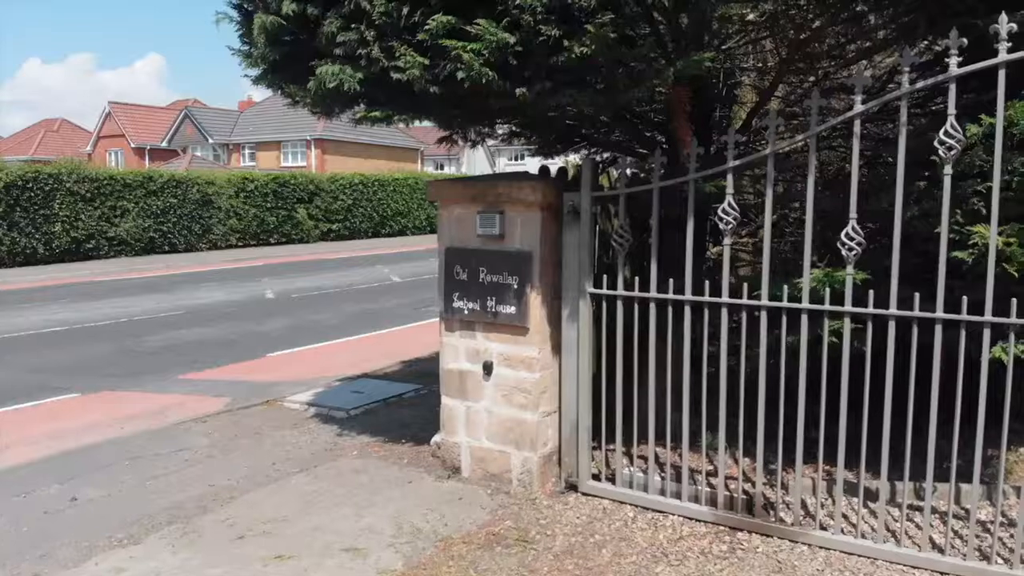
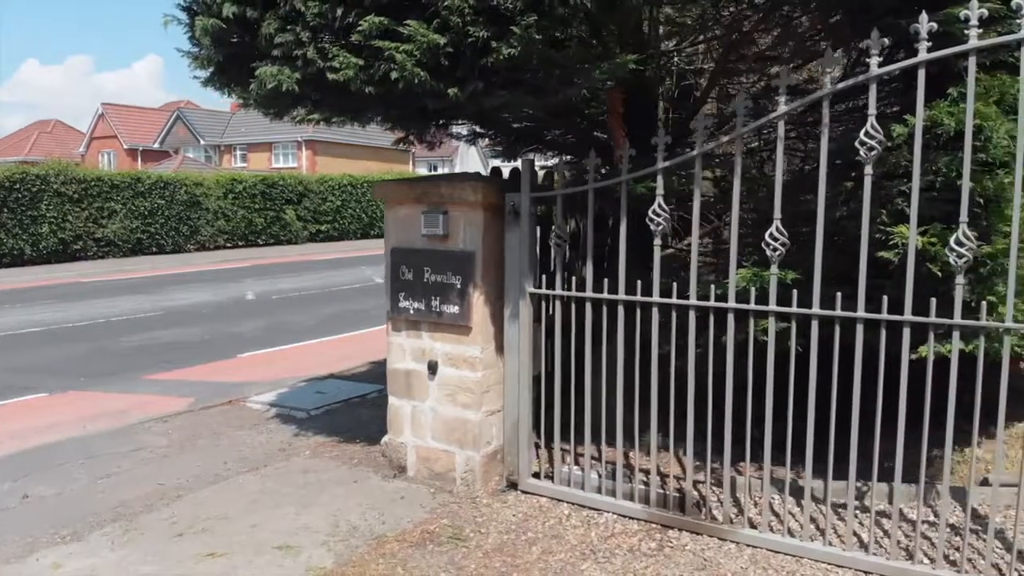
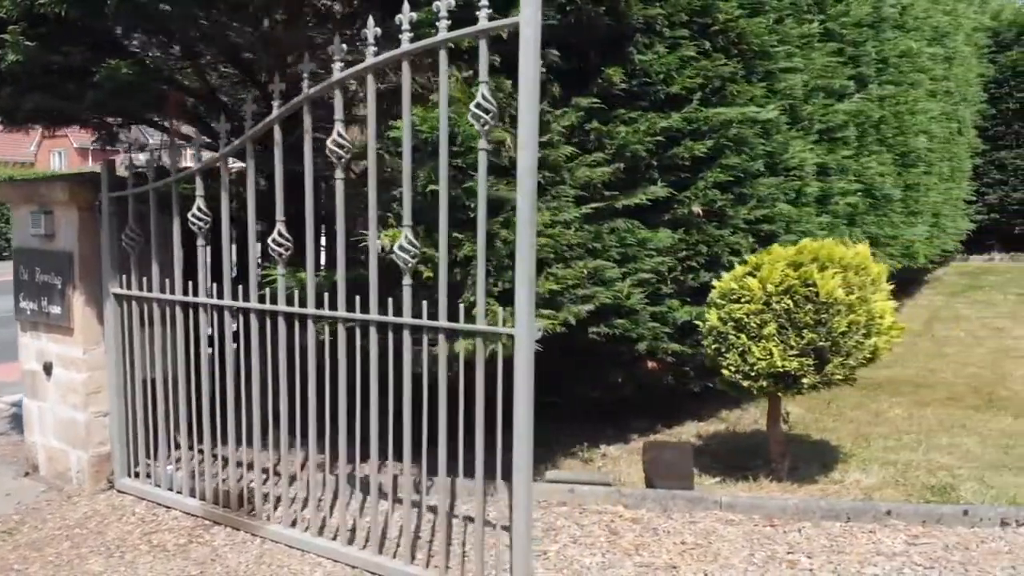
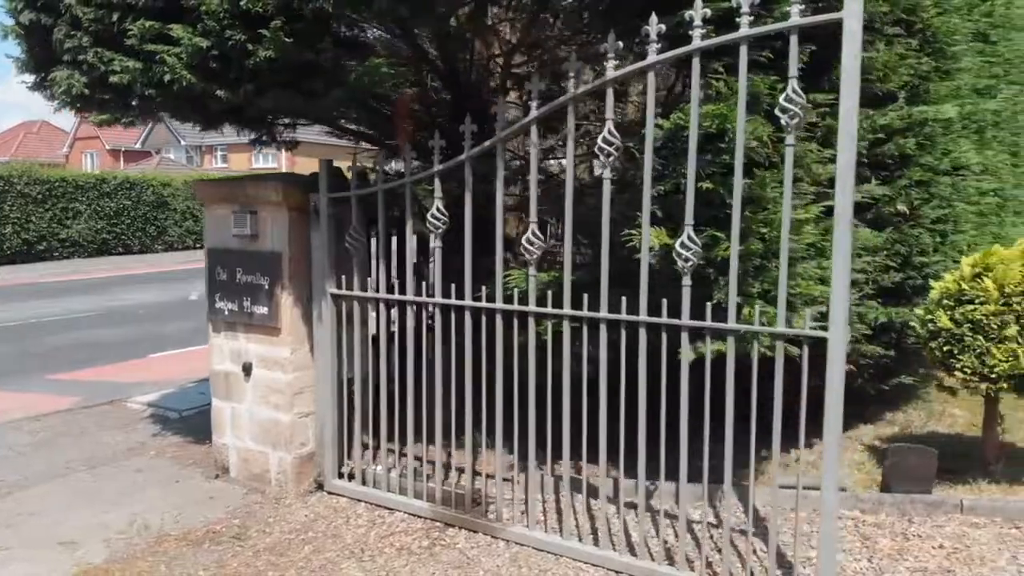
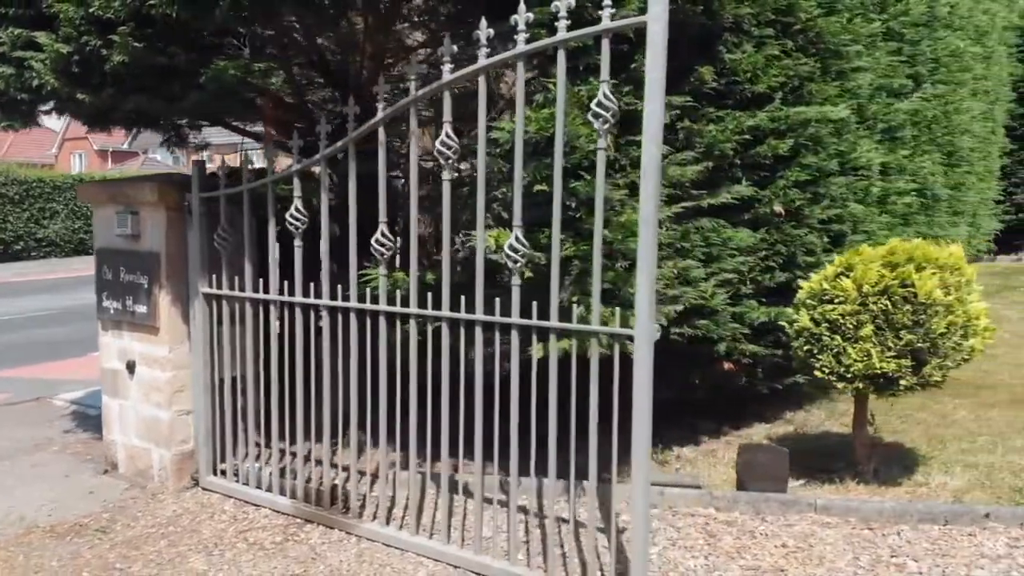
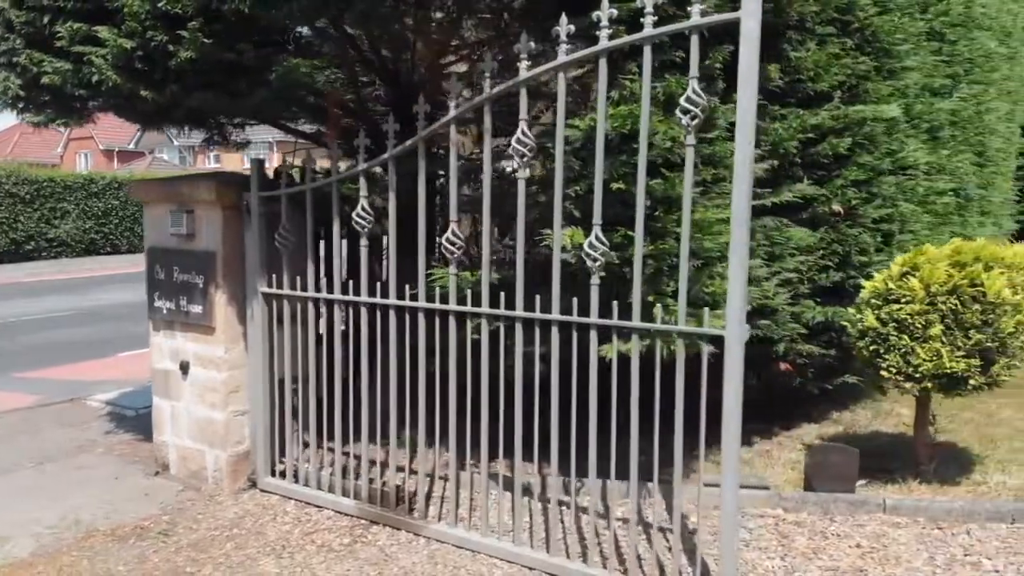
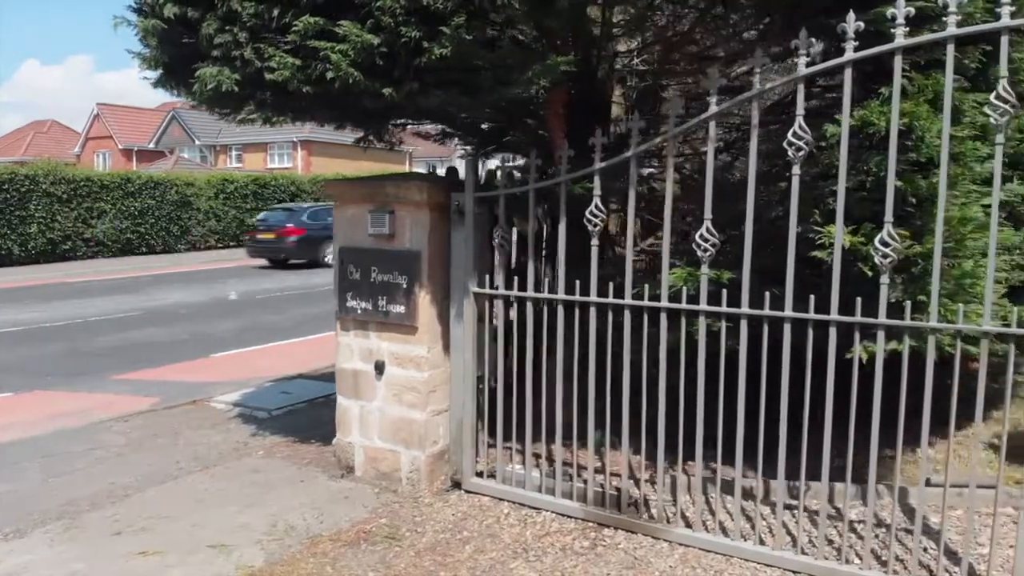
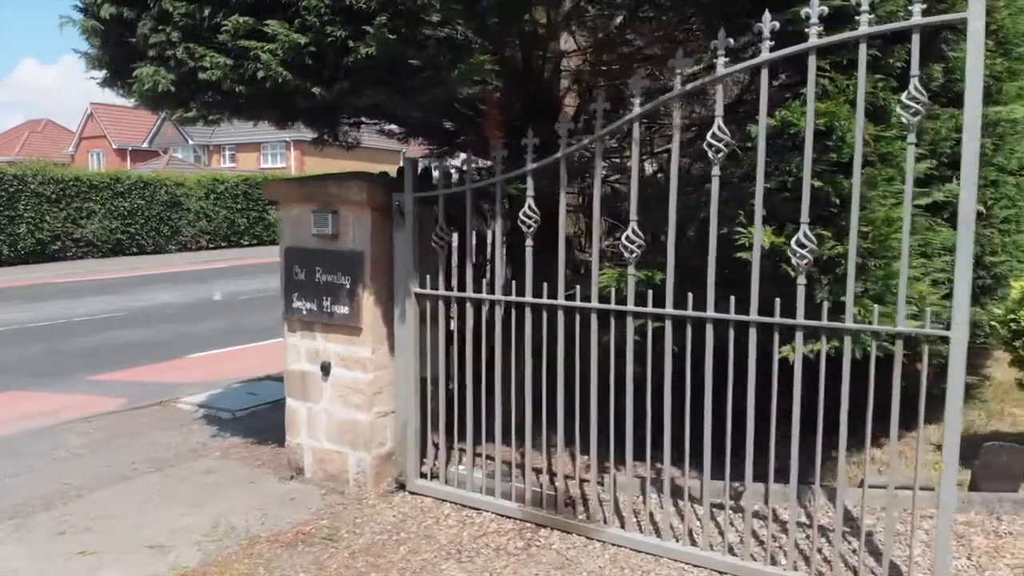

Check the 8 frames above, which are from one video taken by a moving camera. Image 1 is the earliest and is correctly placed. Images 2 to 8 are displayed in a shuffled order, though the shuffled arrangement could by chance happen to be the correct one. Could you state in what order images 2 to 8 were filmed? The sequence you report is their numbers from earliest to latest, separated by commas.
2, 7, 8, 4, 6, 5, 3
